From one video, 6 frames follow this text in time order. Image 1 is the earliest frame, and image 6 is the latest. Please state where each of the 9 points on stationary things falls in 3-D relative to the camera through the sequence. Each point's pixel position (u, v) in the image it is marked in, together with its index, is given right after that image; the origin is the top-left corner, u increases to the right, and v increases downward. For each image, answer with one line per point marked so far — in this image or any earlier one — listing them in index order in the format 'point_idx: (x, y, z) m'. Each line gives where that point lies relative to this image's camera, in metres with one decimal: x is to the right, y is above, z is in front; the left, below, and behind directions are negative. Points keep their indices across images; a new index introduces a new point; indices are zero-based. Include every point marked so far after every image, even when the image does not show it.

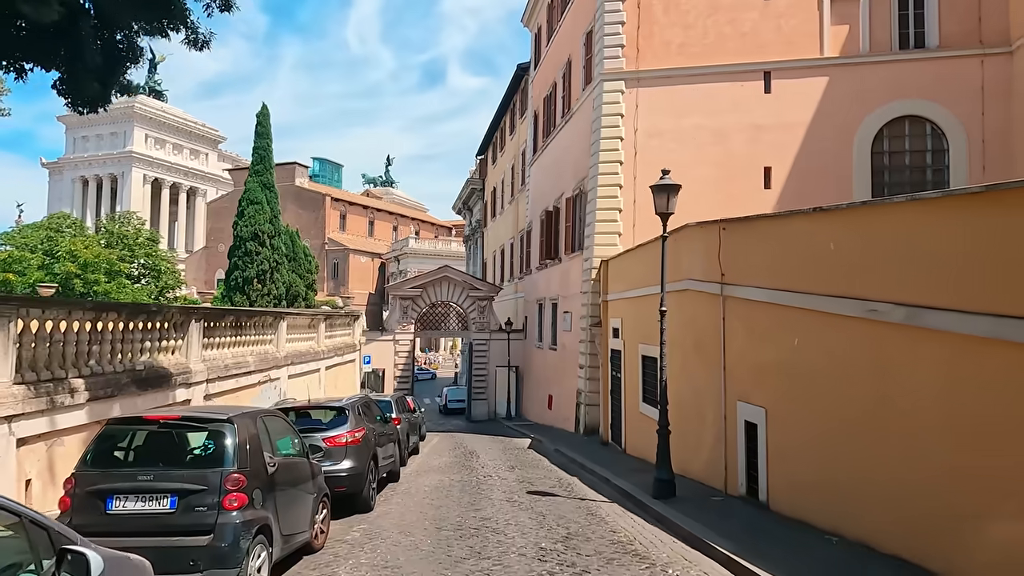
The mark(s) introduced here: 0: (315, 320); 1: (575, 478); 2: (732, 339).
0: (-5.2, -0.9, +18.7) m
1: (+1.2, -3.5, +12.8) m
2: (+3.2, -0.7, +10.0) m
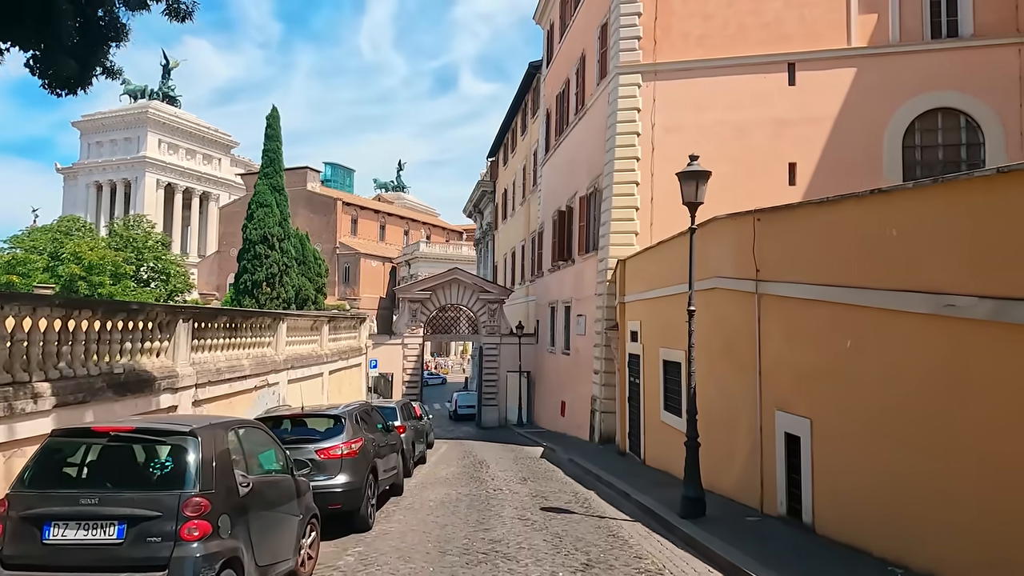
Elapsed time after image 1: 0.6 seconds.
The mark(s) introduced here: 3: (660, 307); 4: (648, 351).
0: (-4.9, -0.9, +17.9) m
1: (+1.4, -3.5, +11.9) m
2: (+3.4, -0.7, +9.1) m
3: (+3.1, -0.4, +14.4) m
4: (+3.0, -1.4, +15.1) m
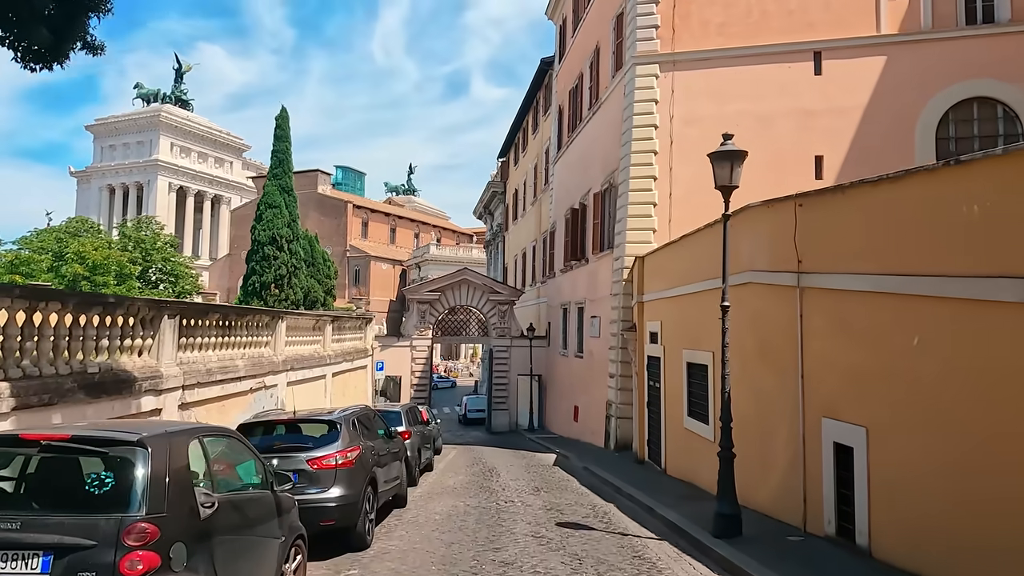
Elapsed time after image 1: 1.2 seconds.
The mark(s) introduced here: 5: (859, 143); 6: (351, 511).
0: (-4.6, -0.8, +17.0) m
1: (+1.6, -3.4, +10.9) m
2: (+3.5, -0.6, +8.1) m
3: (+3.3, -0.3, +13.4) m
4: (+3.2, -1.3, +14.1) m
5: (+9.7, +4.1, +19.4) m
6: (-1.8, -2.4, +7.6) m
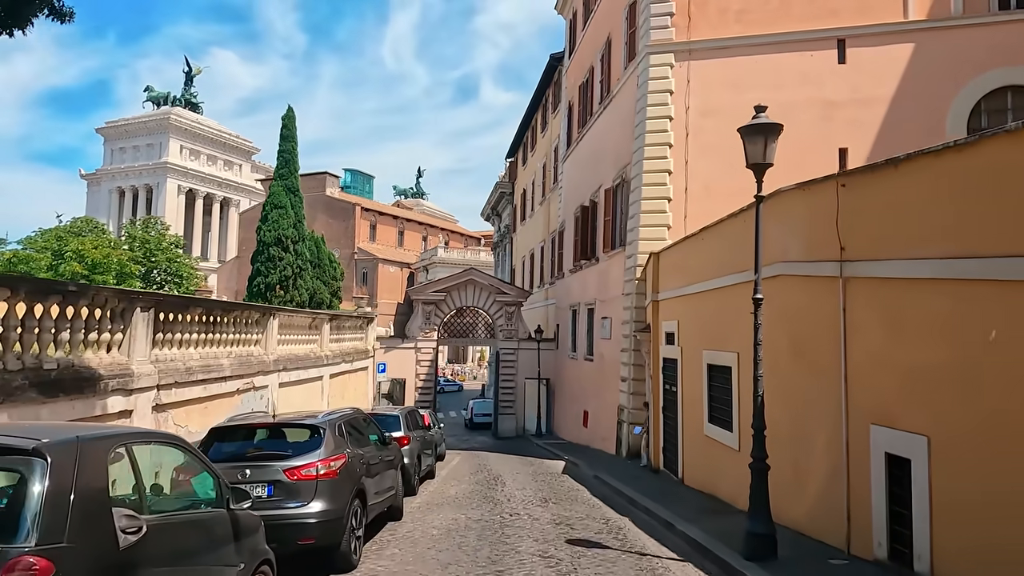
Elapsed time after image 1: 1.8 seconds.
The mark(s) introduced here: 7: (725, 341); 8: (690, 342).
0: (-4.5, -0.8, +16.2) m
1: (+1.6, -3.3, +10.0) m
2: (+3.6, -0.5, +7.2) m
3: (+3.4, -0.3, +12.5) m
4: (+3.3, -1.3, +13.2) m
5: (+9.9, +4.1, +18.4) m
6: (-1.7, -2.3, +6.7) m
7: (+3.4, -0.8, +11.2) m
8: (+3.4, -1.0, +13.2) m
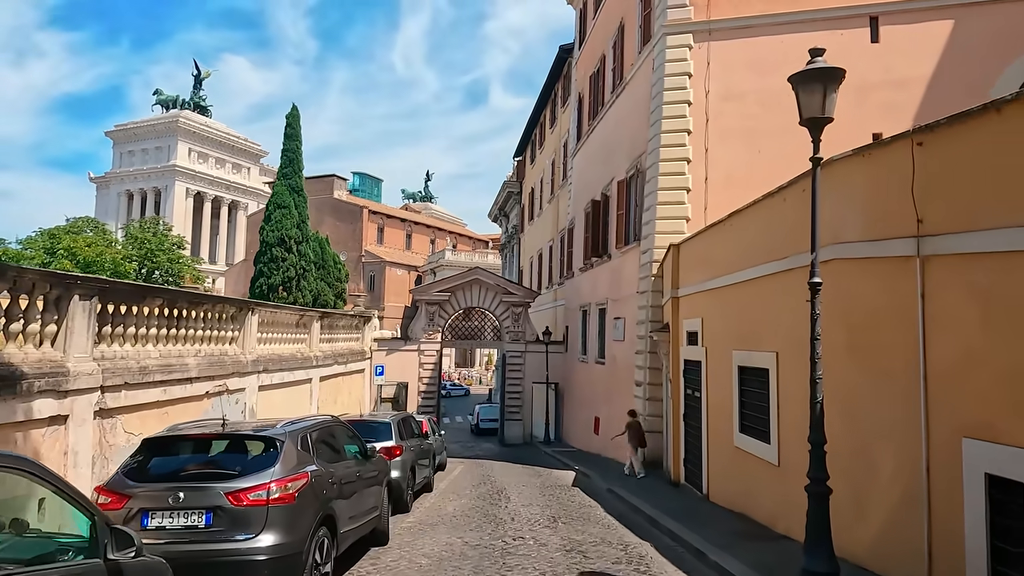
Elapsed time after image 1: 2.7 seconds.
0: (-4.3, -0.6, +14.9) m
1: (+1.7, -3.2, +8.6) m
2: (+3.6, -0.3, +5.8) m
3: (+3.5, -0.2, +11.1) m
4: (+3.4, -1.1, +11.8) m
5: (+10.1, +4.1, +17.0) m
6: (-1.7, -2.1, +5.3) m
7: (+3.5, -0.7, +9.8) m
8: (+3.5, -0.9, +11.8) m
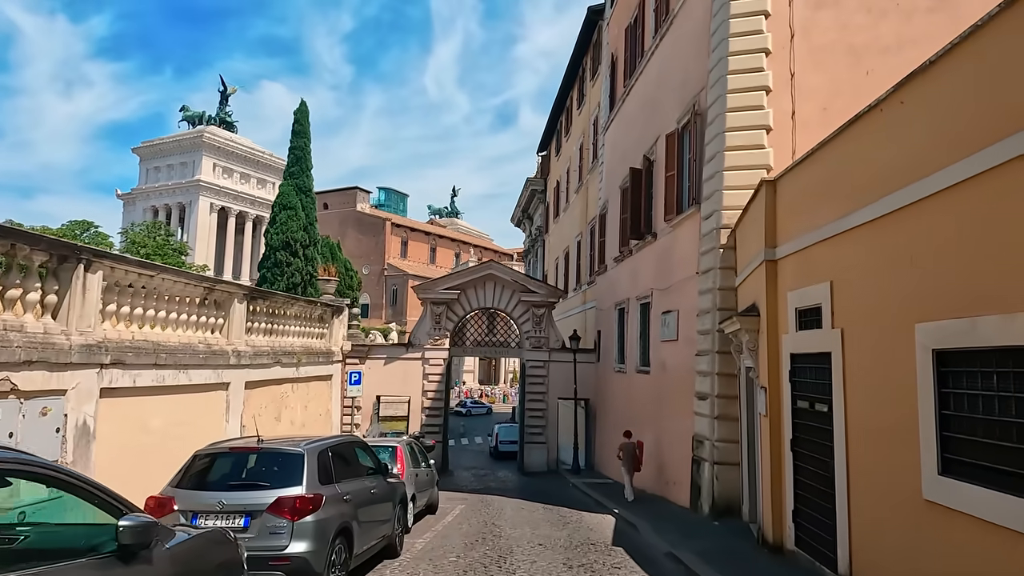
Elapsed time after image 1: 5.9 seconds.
0: (-4.2, -0.1, +10.3) m
1: (+1.6, -2.5, +3.7) m
2: (+3.4, +0.5, +0.9) m
3: (+3.5, +0.5, +6.2) m
4: (+3.4, -0.5, +6.9) m
5: (+10.3, +4.6, +12.0) m
6: (-1.9, -1.3, +0.6) m
7: (+3.4, 0.0, +4.9) m
8: (+3.5, -0.3, +6.9) m
